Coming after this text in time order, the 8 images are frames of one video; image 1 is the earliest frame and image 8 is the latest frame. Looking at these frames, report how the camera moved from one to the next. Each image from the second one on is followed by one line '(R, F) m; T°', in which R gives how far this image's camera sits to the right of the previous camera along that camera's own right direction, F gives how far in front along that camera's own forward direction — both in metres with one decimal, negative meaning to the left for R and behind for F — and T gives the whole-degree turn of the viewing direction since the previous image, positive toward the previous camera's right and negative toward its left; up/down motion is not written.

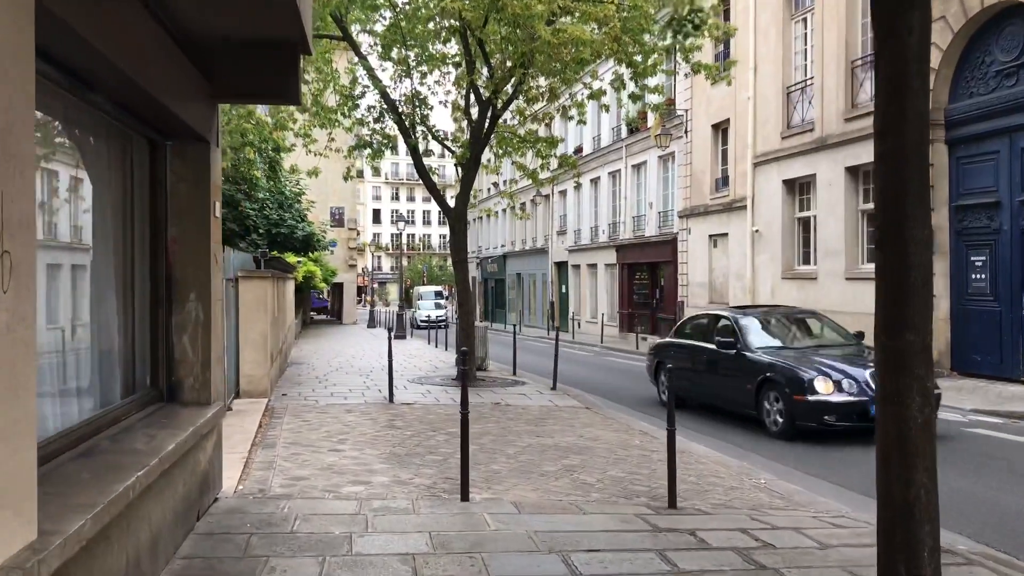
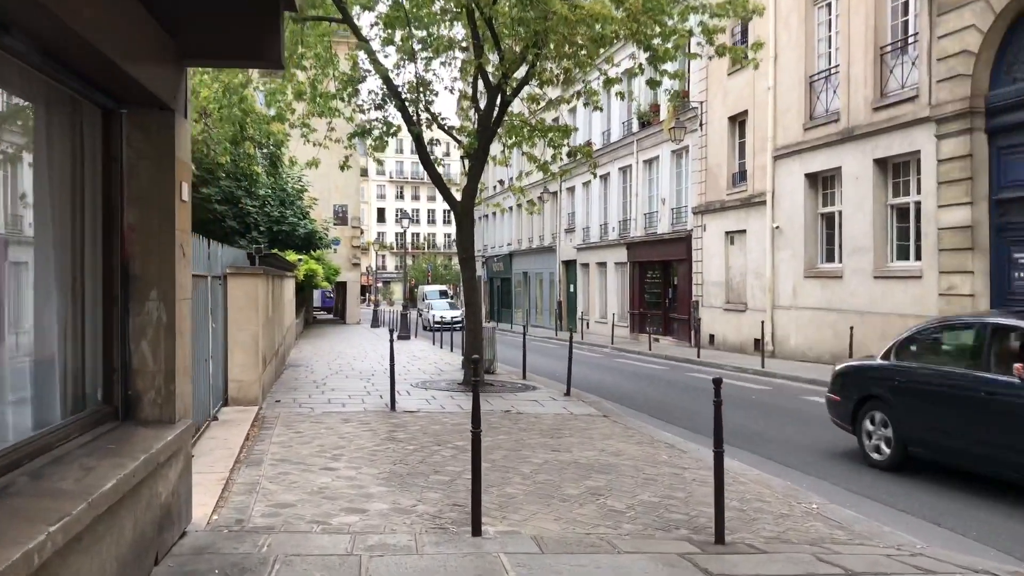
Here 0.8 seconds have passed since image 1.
(-0.1, +0.9) m; 0°
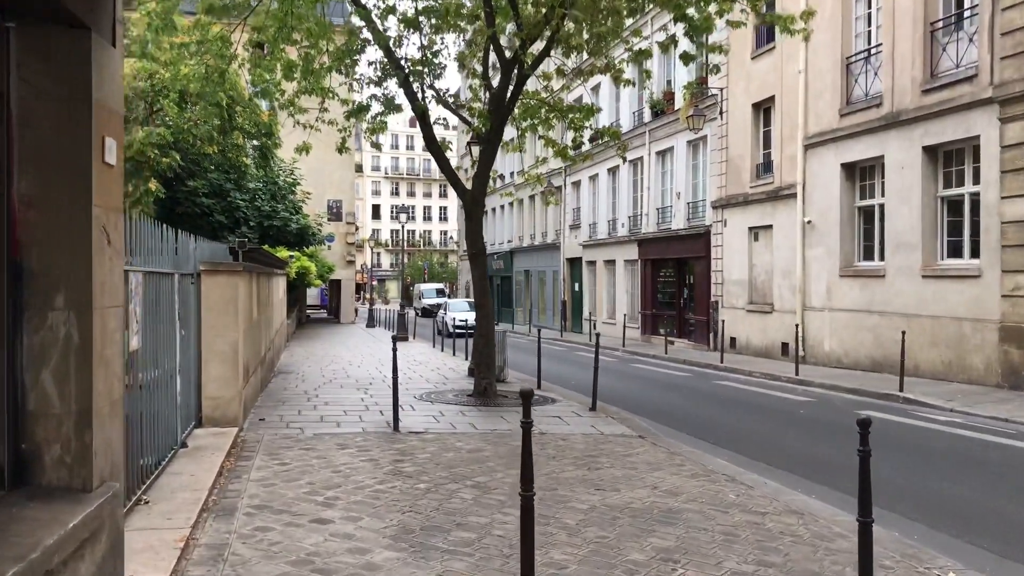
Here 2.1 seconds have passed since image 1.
(-0.3, +1.5) m; 0°
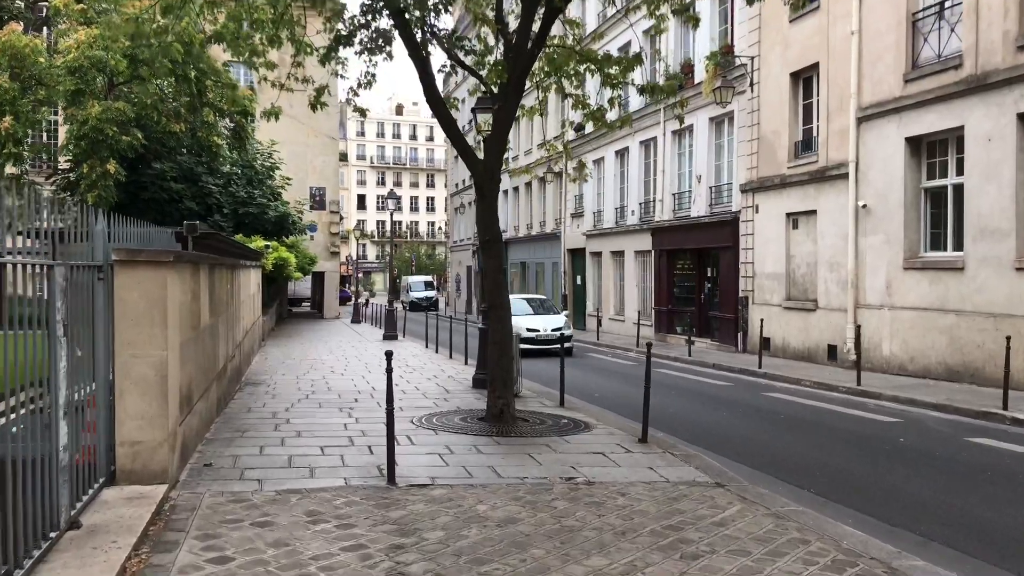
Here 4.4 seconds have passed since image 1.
(-0.4, +2.5) m; +1°
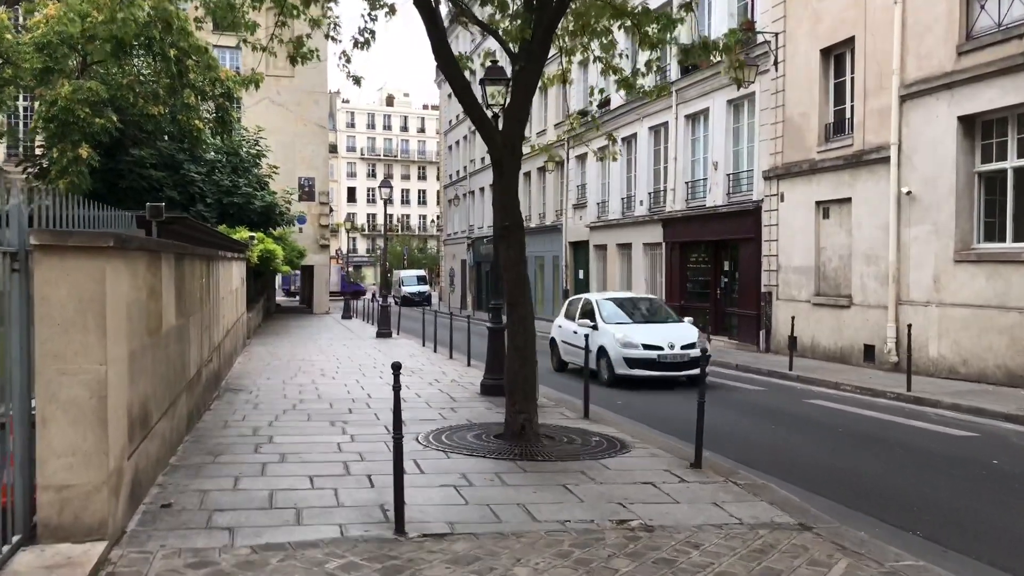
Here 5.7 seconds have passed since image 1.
(-0.3, +1.4) m; +1°
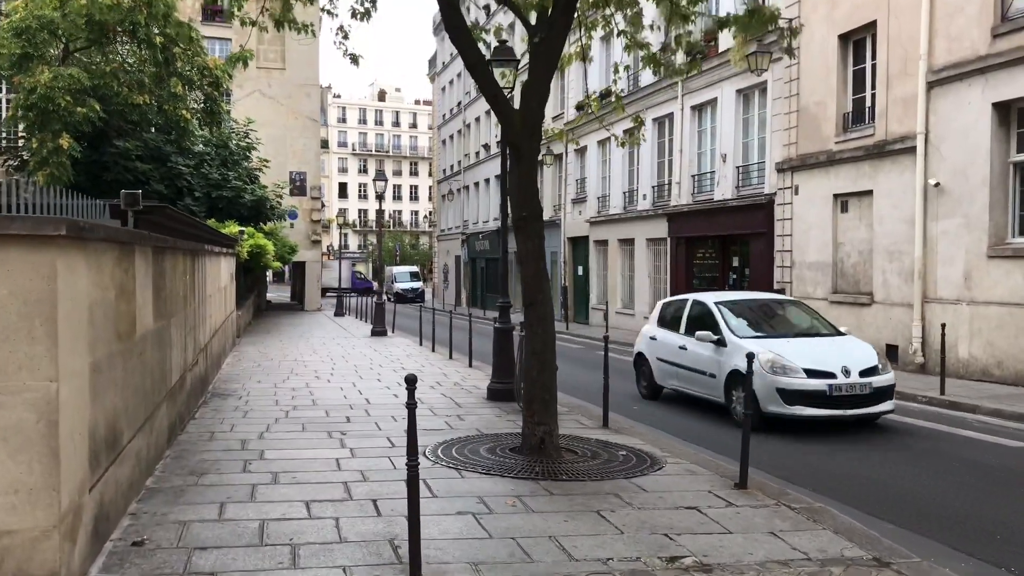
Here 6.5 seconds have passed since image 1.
(-0.2, +0.8) m; +1°
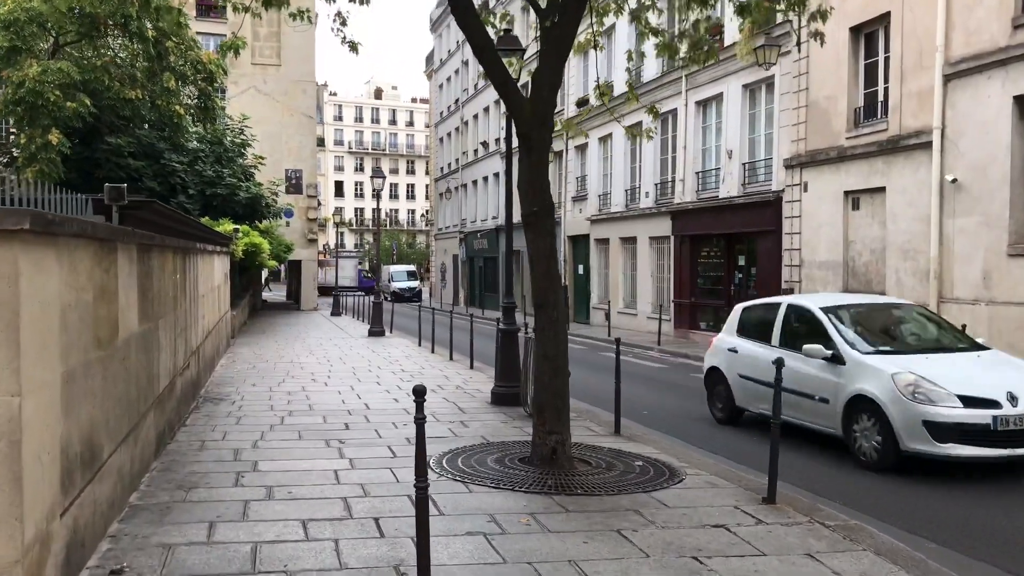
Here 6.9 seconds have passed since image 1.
(-0.1, +0.4) m; 0°
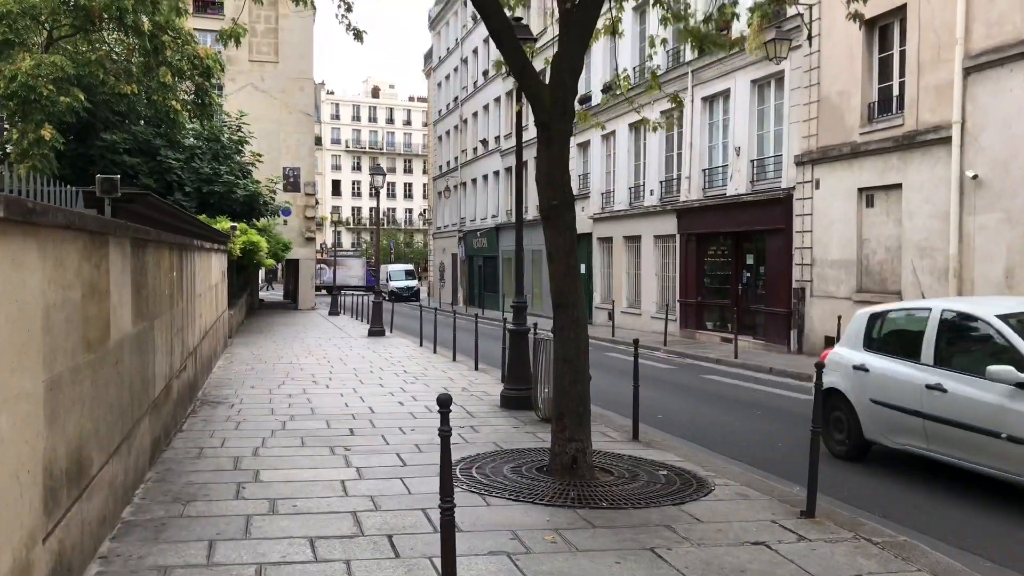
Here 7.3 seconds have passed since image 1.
(-0.1, +0.4) m; 0°
